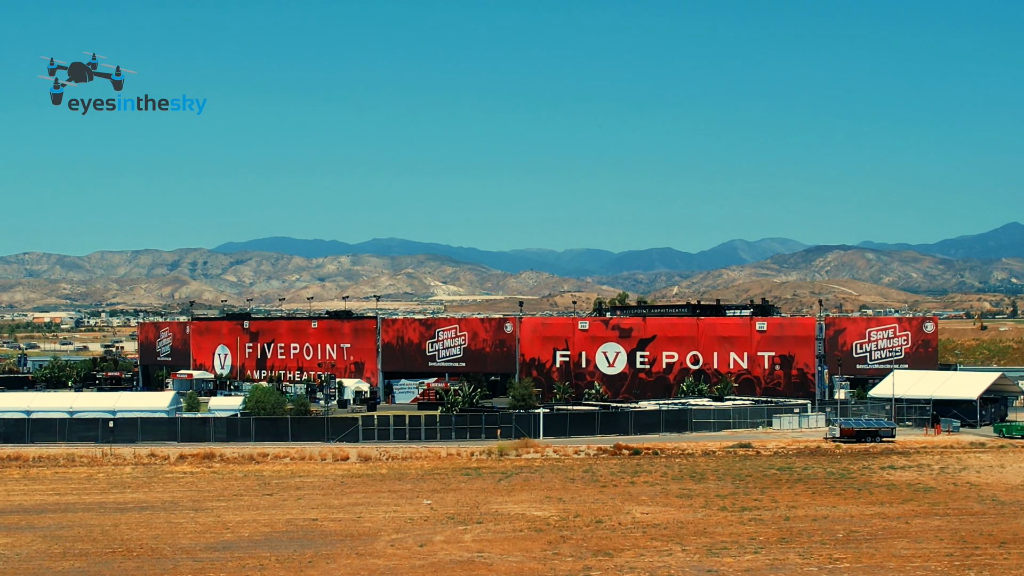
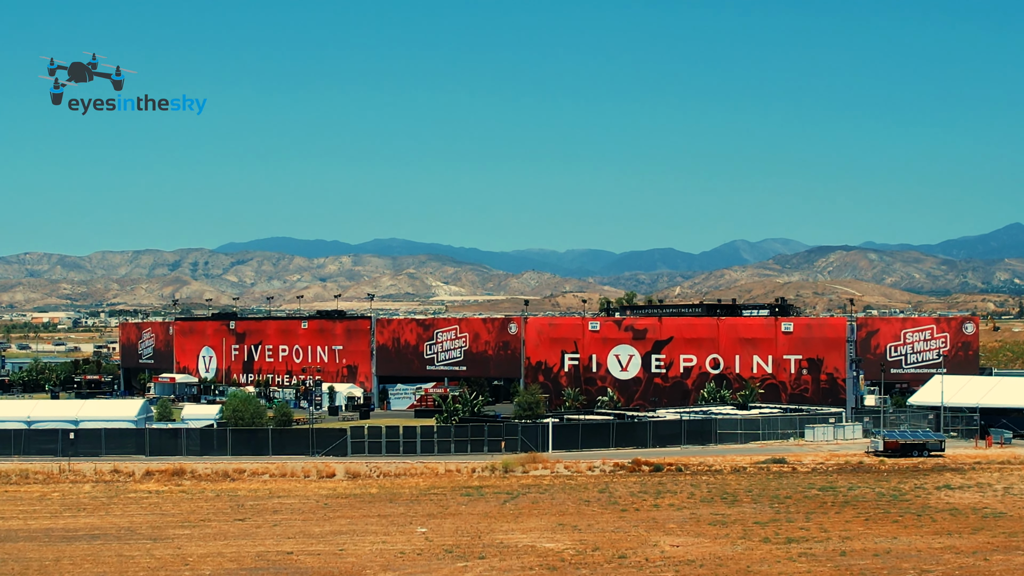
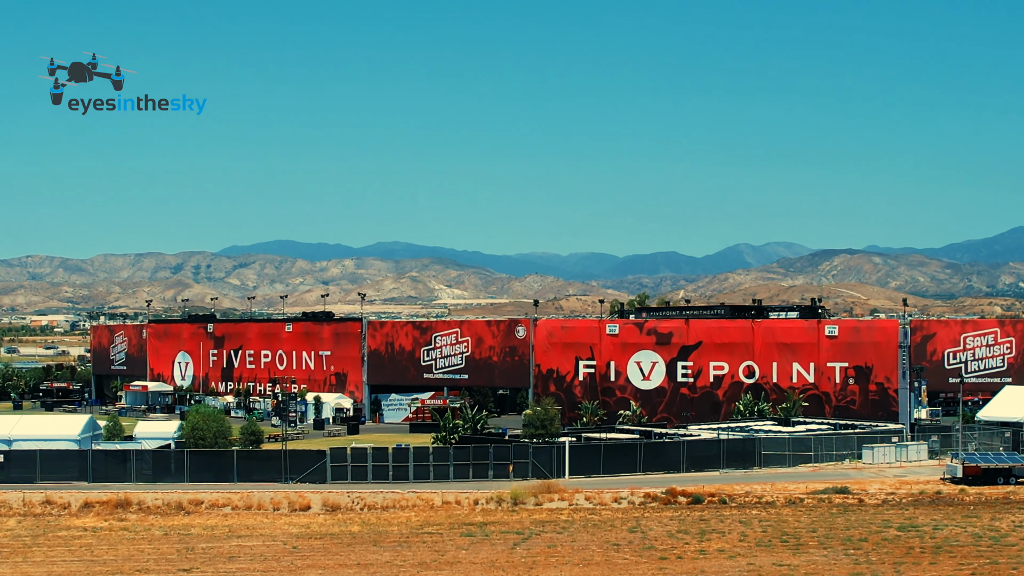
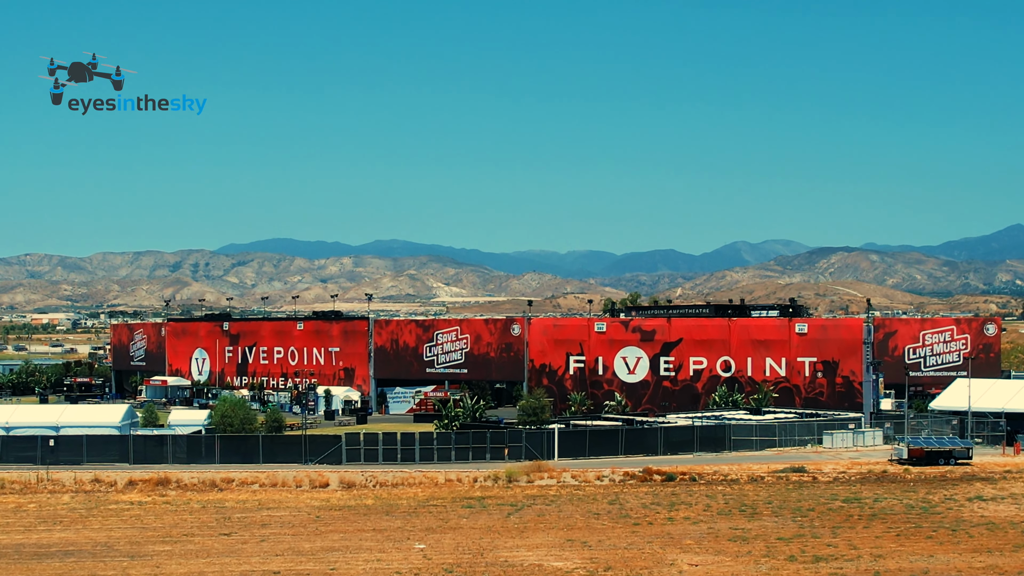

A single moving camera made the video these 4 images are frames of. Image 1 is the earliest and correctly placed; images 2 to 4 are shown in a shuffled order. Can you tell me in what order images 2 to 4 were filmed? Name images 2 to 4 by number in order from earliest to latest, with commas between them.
2, 4, 3
